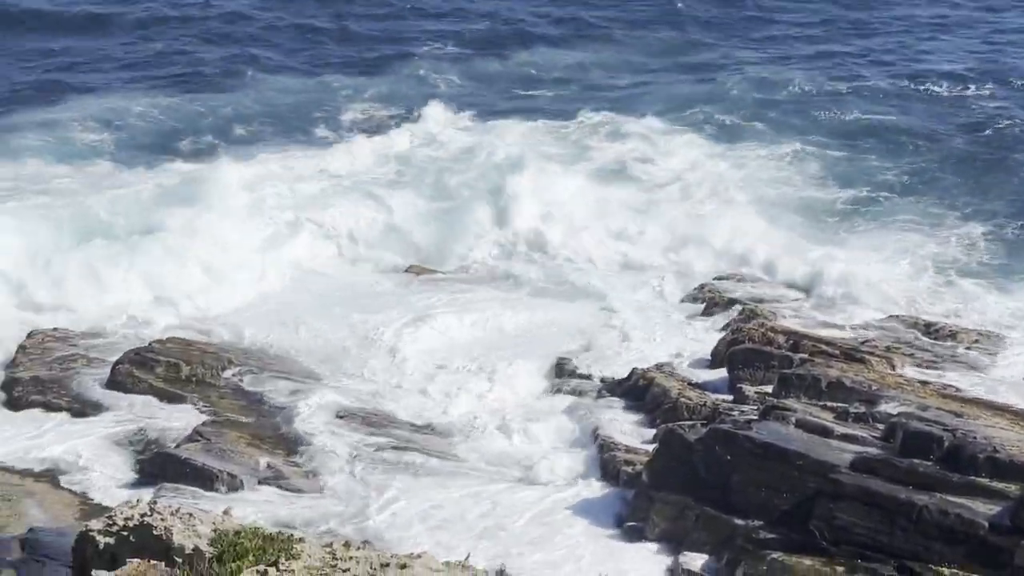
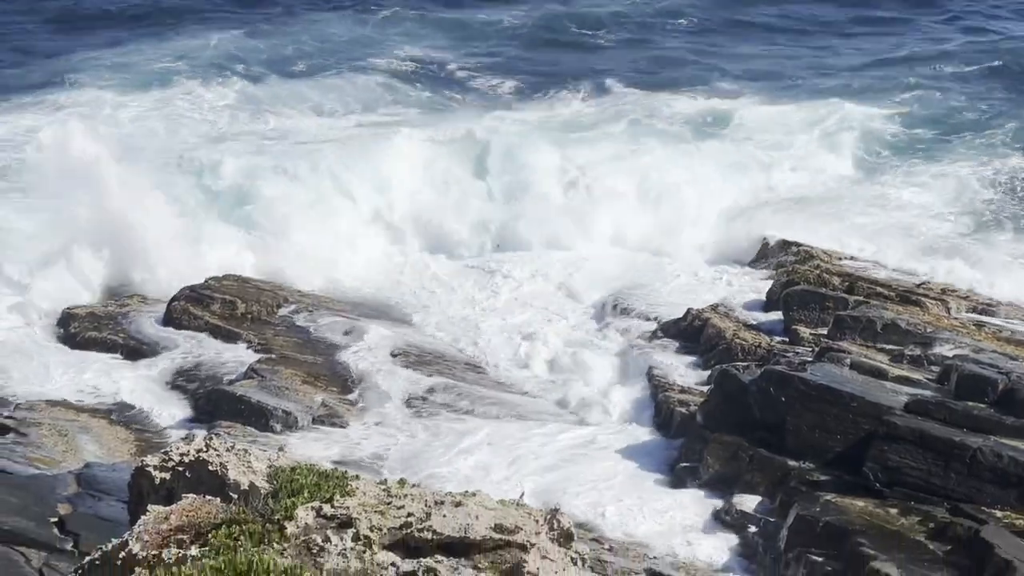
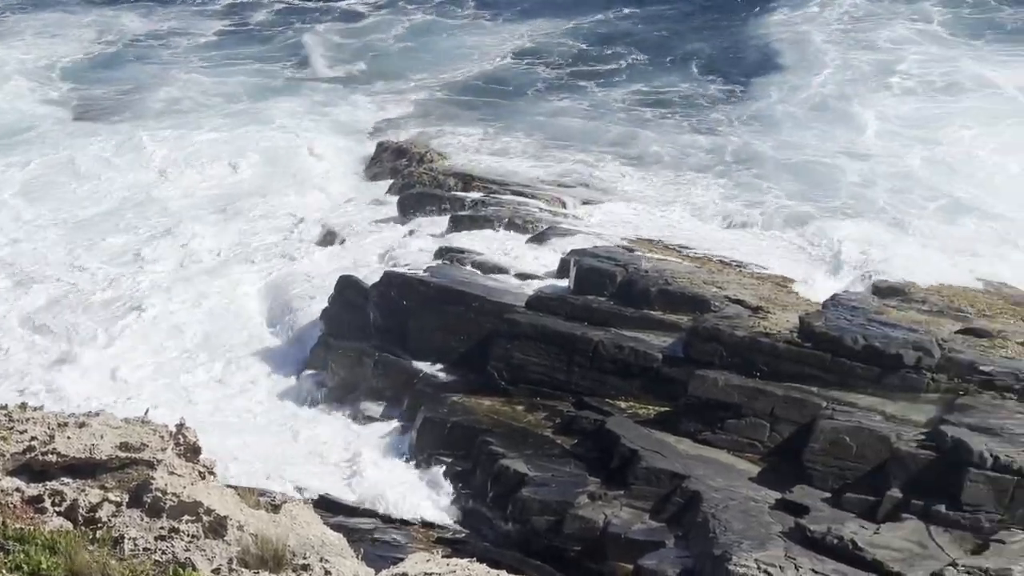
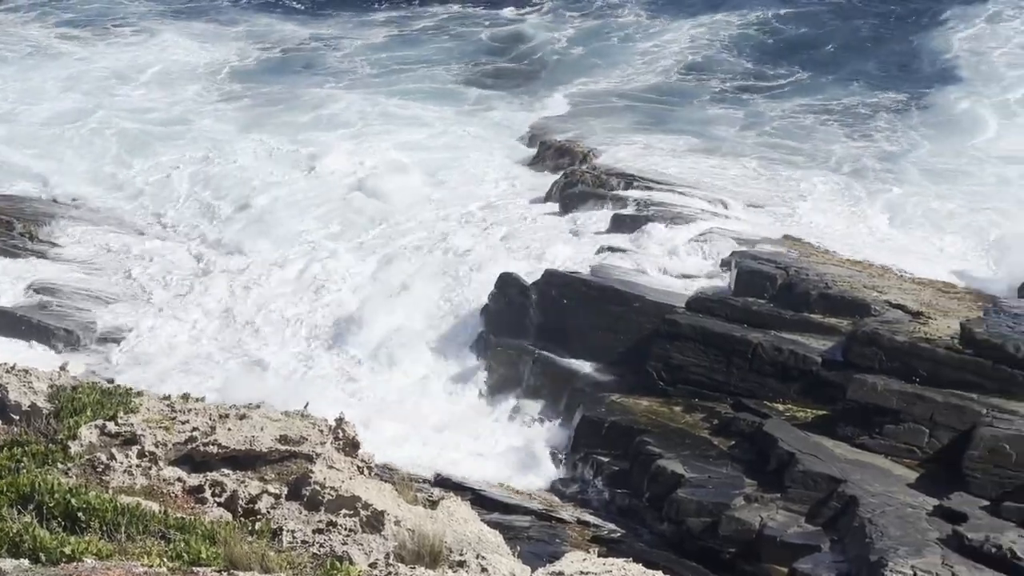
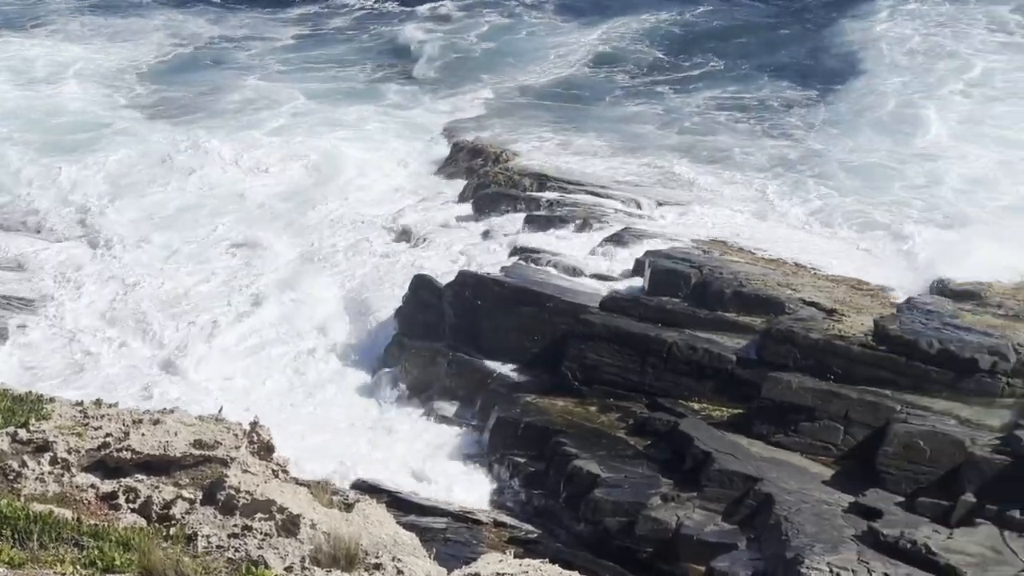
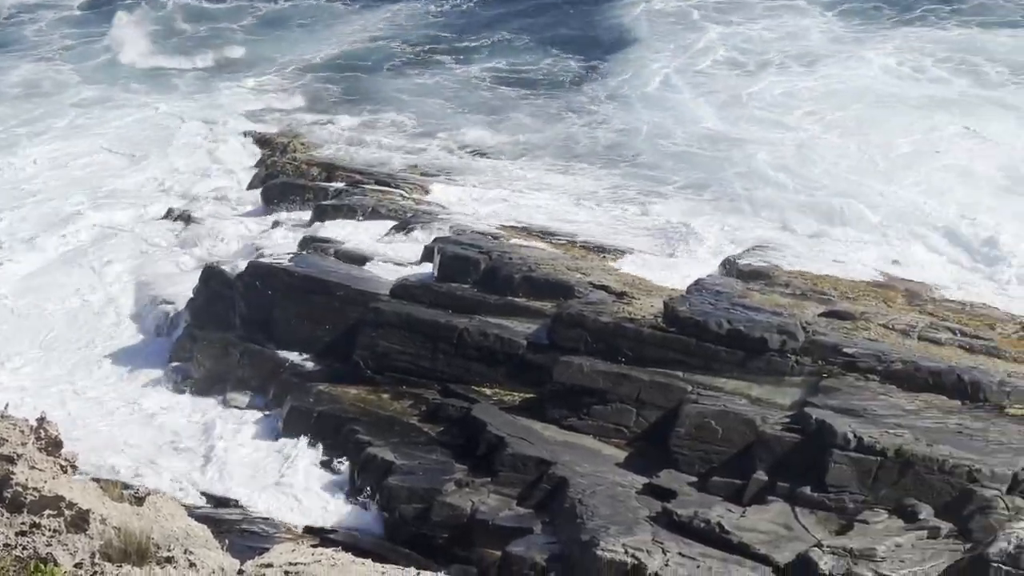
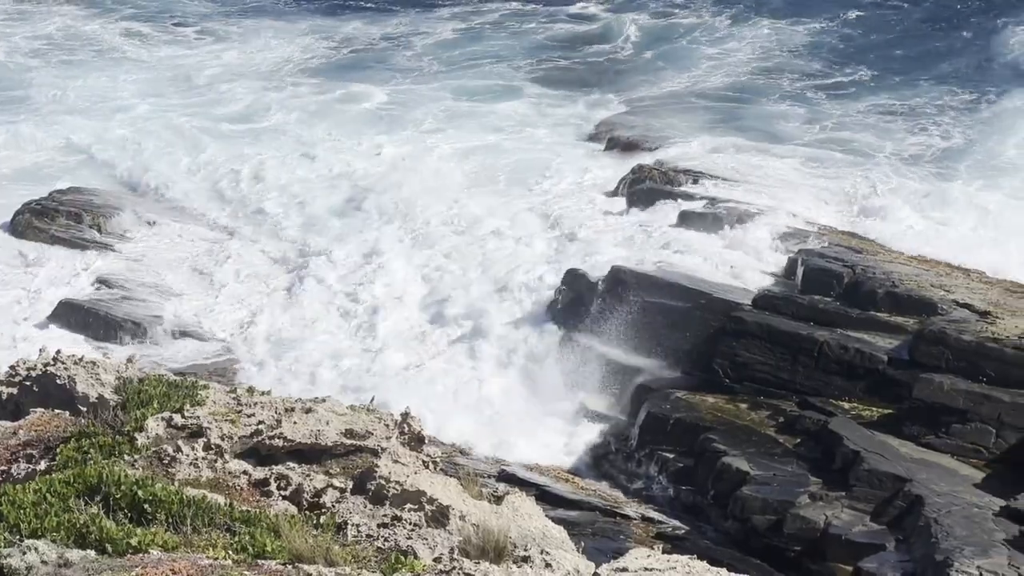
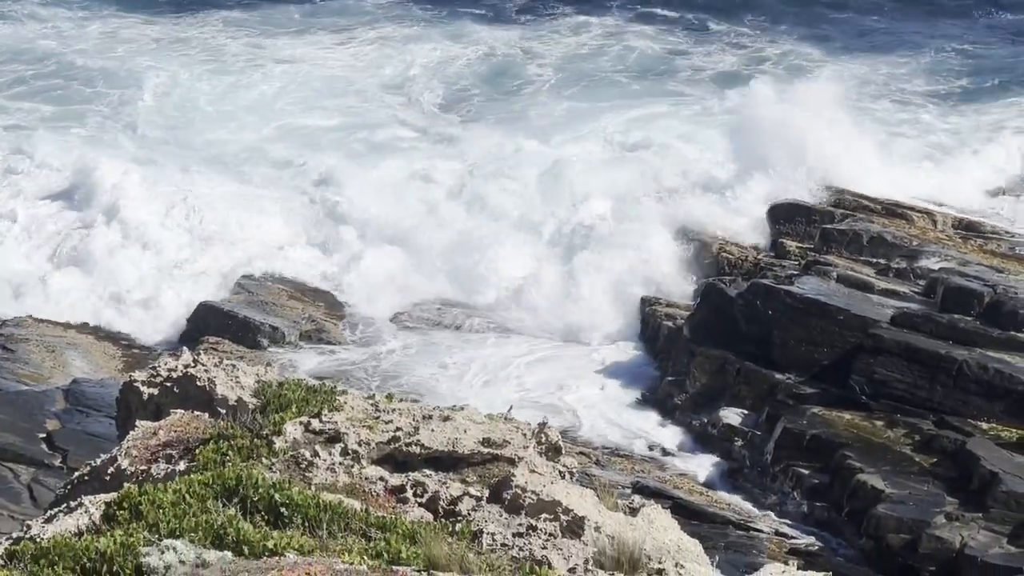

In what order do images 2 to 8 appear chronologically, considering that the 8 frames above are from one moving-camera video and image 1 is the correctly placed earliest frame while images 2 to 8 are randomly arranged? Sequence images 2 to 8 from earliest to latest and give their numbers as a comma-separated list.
2, 8, 7, 4, 5, 3, 6
